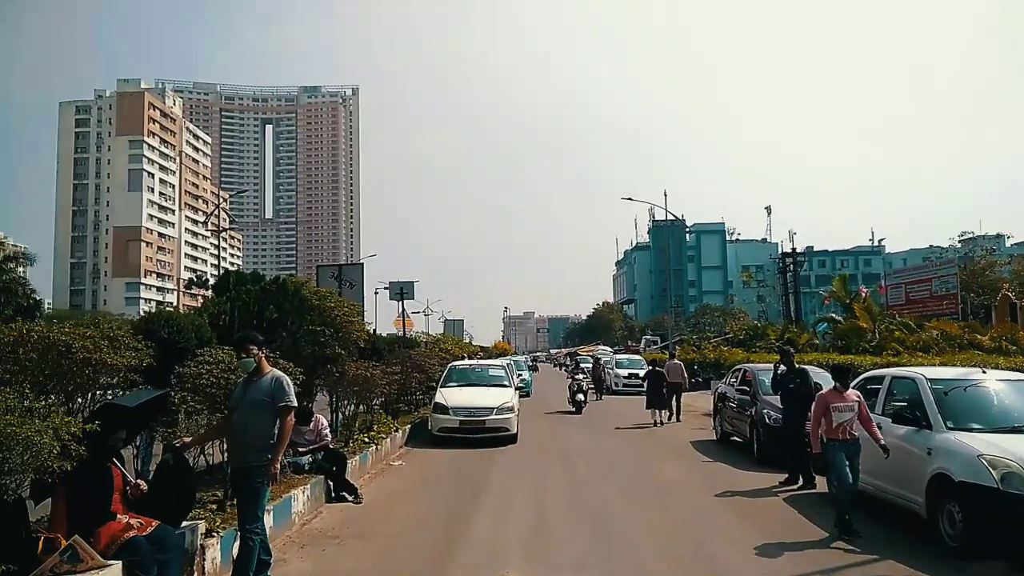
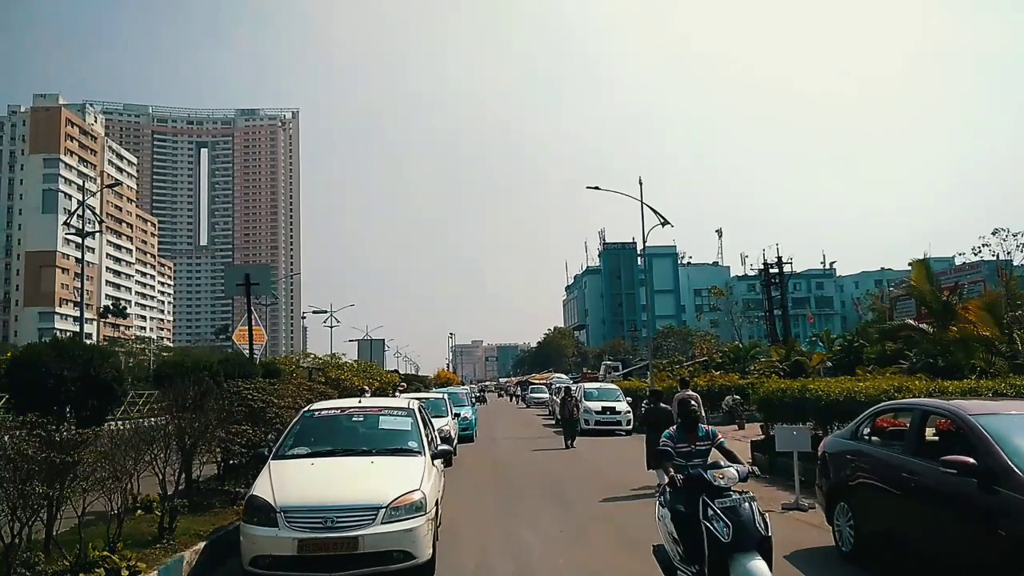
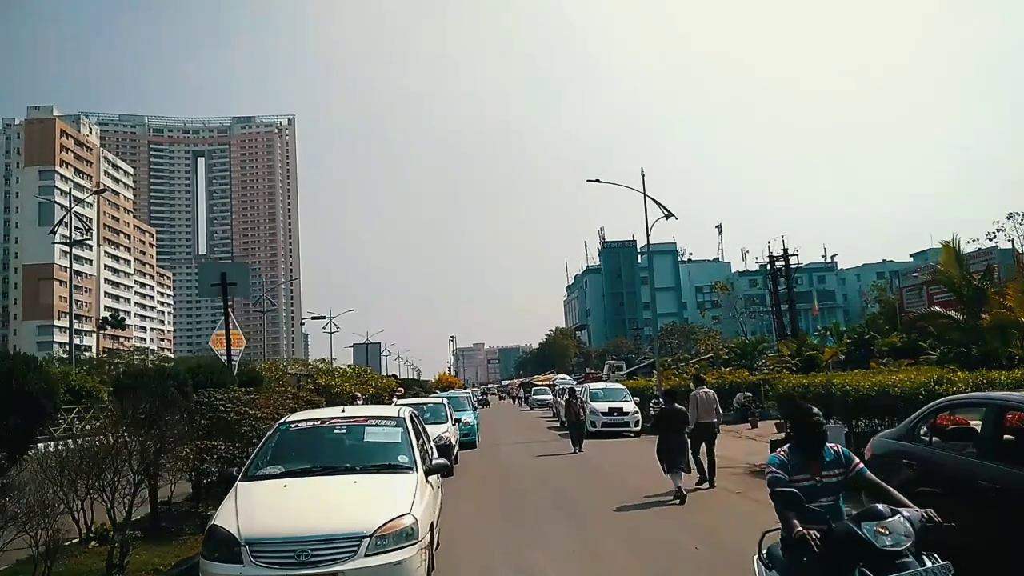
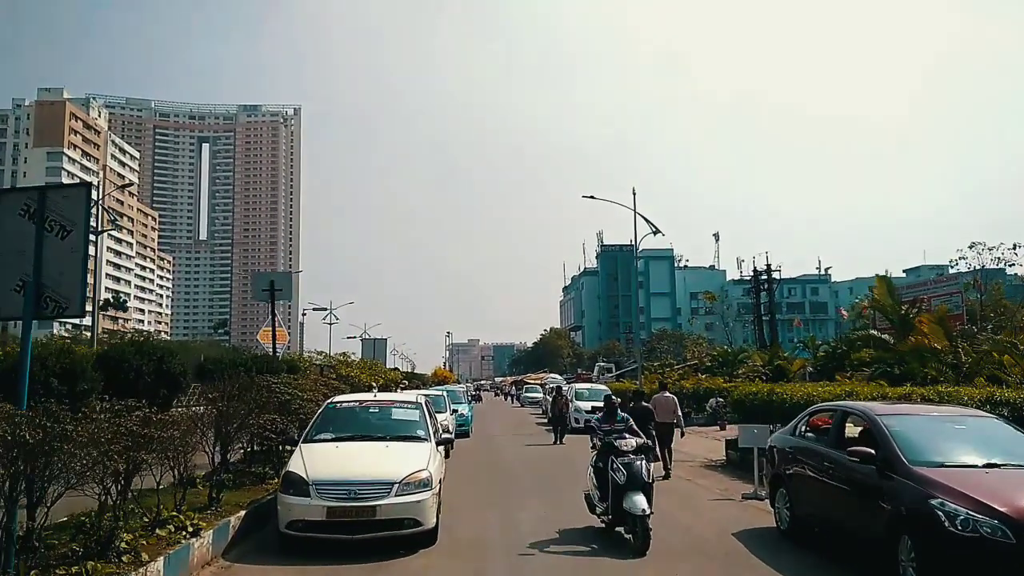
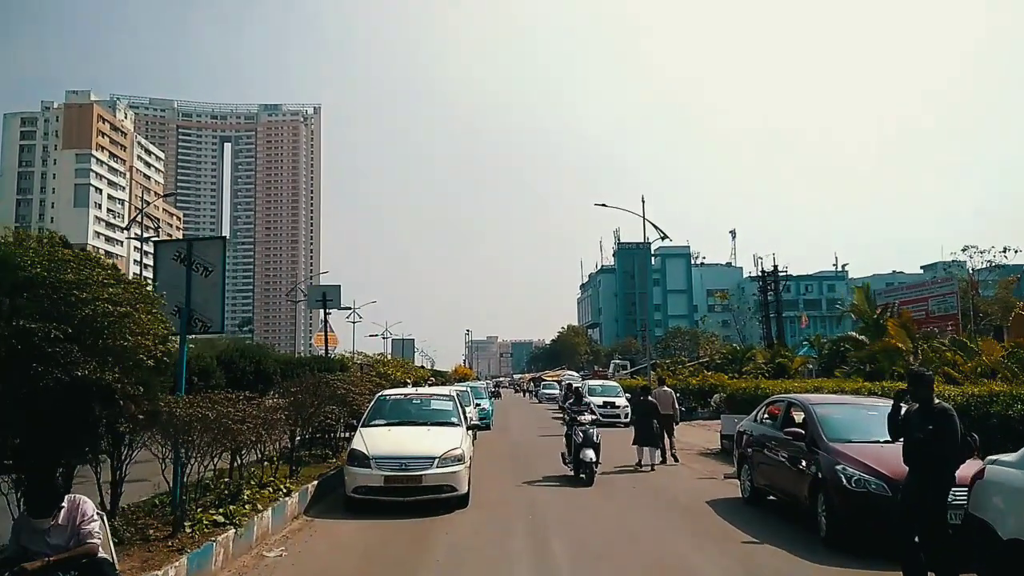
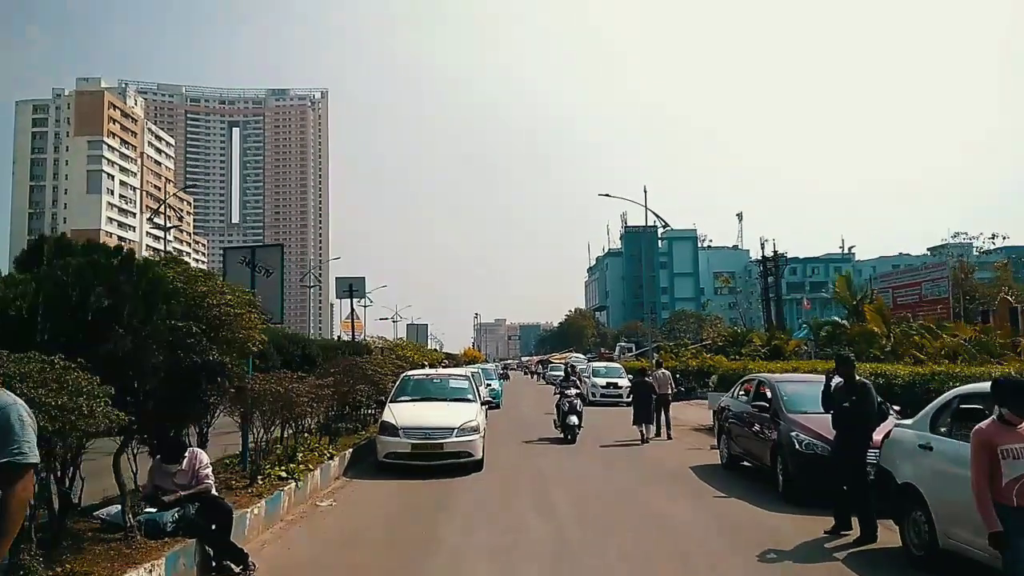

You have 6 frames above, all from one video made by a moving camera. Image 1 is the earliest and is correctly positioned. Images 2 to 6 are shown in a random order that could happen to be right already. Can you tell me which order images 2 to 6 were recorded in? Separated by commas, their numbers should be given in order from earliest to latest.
6, 5, 4, 2, 3
